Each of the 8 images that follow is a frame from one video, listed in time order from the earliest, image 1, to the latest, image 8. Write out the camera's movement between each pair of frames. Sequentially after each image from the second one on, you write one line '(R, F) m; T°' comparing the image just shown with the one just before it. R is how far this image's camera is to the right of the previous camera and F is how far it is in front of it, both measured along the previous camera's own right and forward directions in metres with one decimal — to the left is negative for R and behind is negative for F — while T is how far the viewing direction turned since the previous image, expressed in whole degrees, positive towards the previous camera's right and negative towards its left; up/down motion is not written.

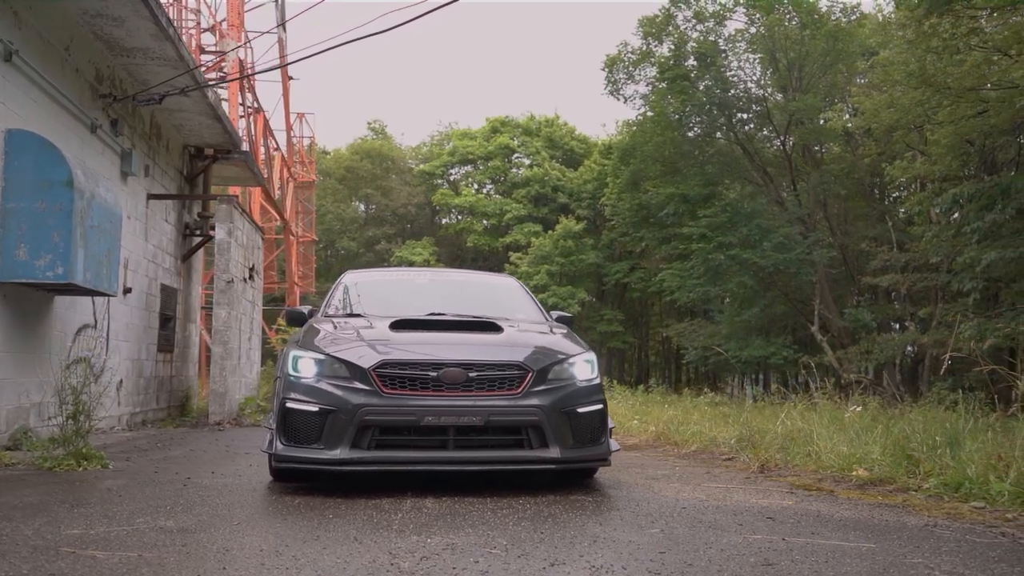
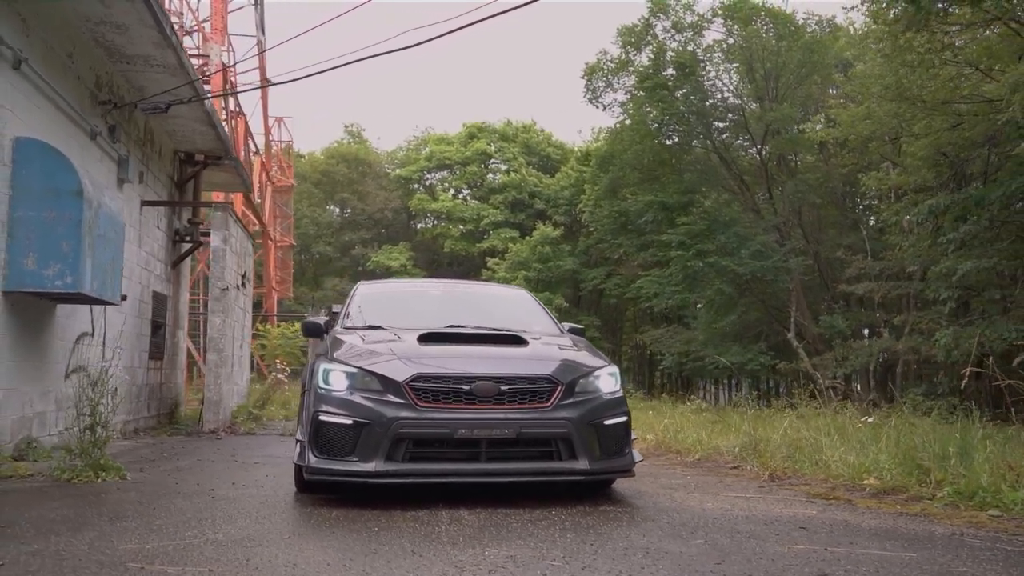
(-0.3, -0.1) m; +2°
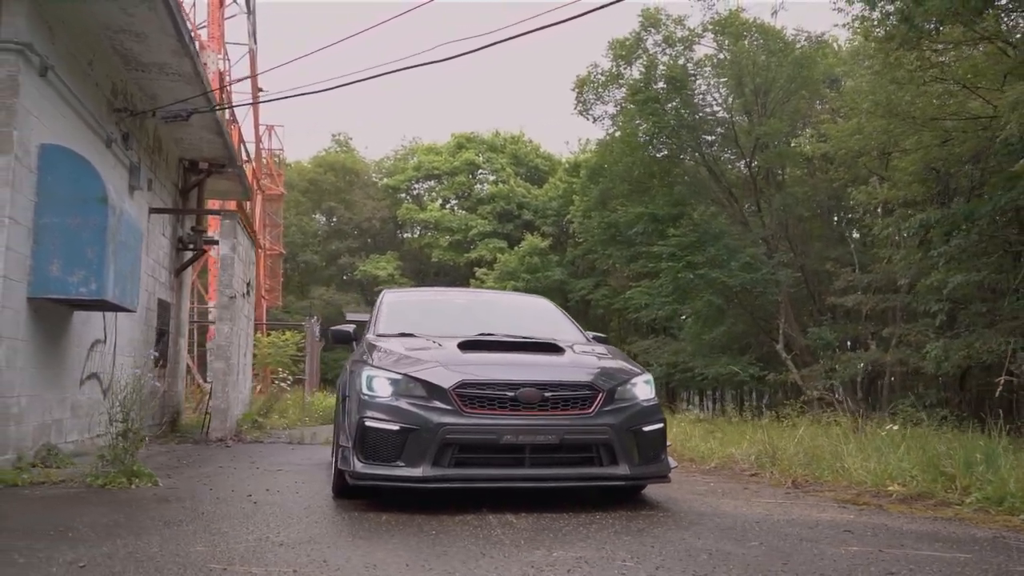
(-0.3, -0.1) m; +1°
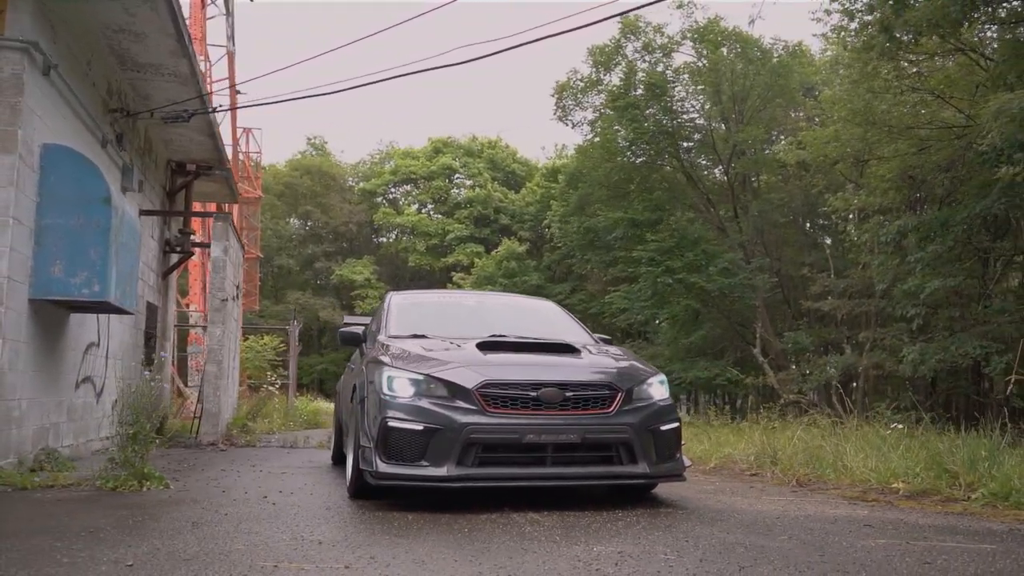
(-0.3, -0.1) m; +2°
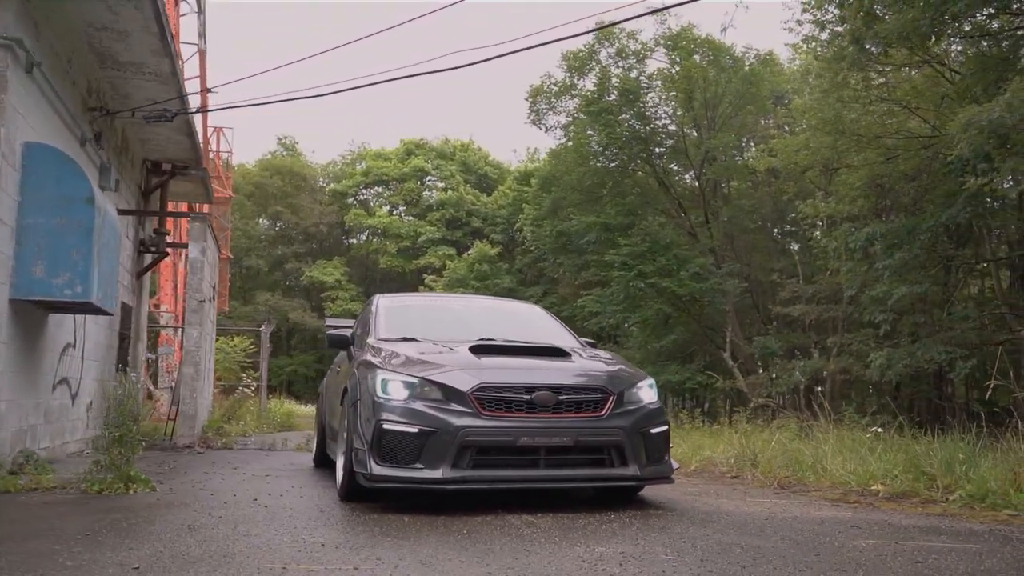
(-0.1, 0.0) m; +2°
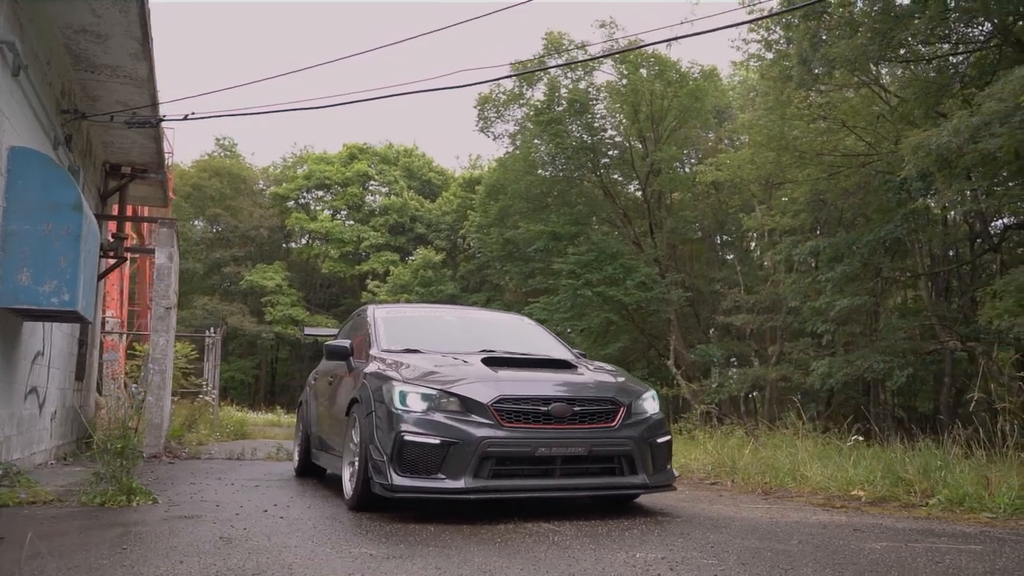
(-0.5, -0.1) m; +5°
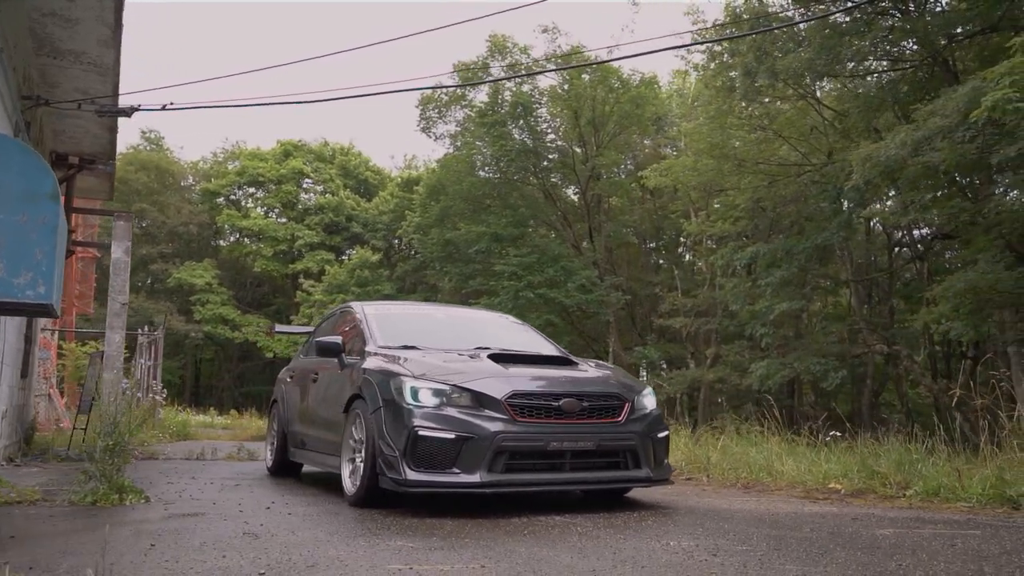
(-0.5, 0.0) m; +5°
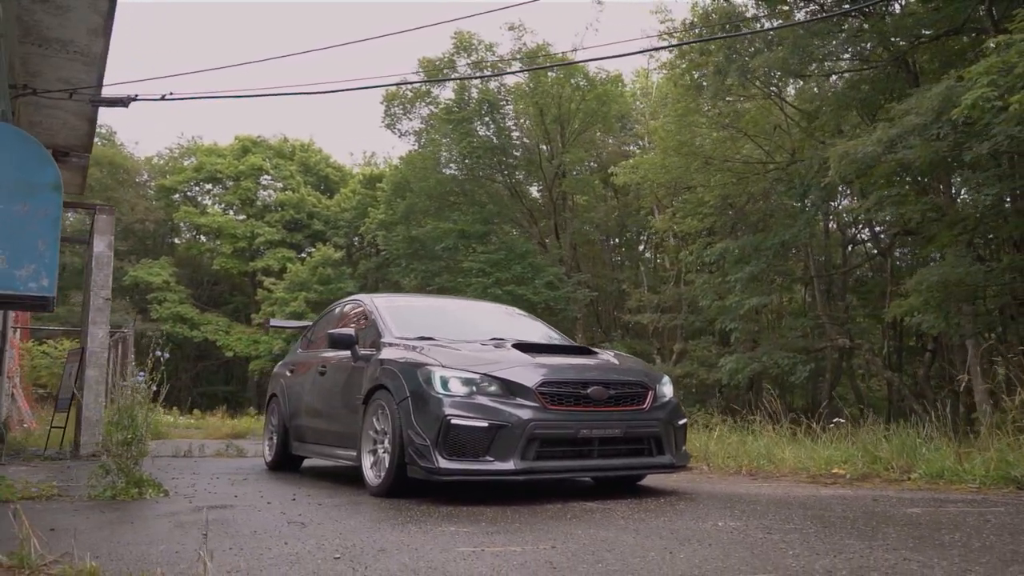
(-0.4, 0.0) m; +3°
